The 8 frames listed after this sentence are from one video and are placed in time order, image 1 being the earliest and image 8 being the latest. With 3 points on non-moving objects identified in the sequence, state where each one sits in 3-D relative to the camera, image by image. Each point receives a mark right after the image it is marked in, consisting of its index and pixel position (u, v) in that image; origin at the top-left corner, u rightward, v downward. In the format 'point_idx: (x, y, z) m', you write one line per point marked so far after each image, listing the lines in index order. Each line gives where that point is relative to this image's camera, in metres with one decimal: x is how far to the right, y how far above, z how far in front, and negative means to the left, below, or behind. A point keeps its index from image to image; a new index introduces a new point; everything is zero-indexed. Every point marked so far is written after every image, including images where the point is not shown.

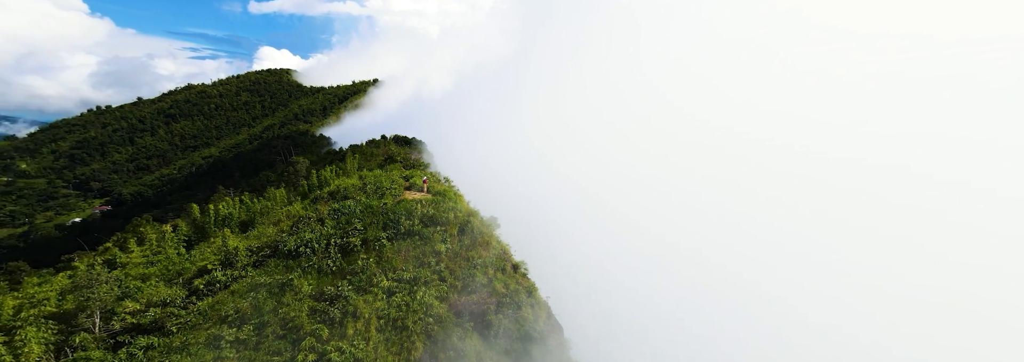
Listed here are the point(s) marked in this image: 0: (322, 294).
0: (-10.4, -6.2, +18.6) m
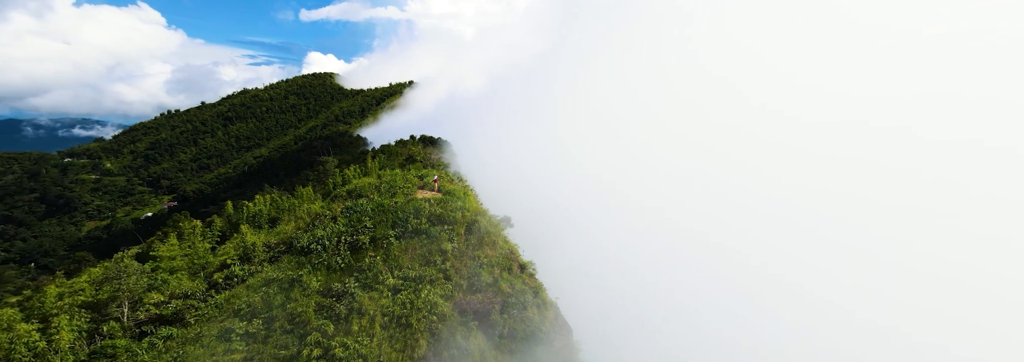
0: (-10.2, -6.1, +19.0) m
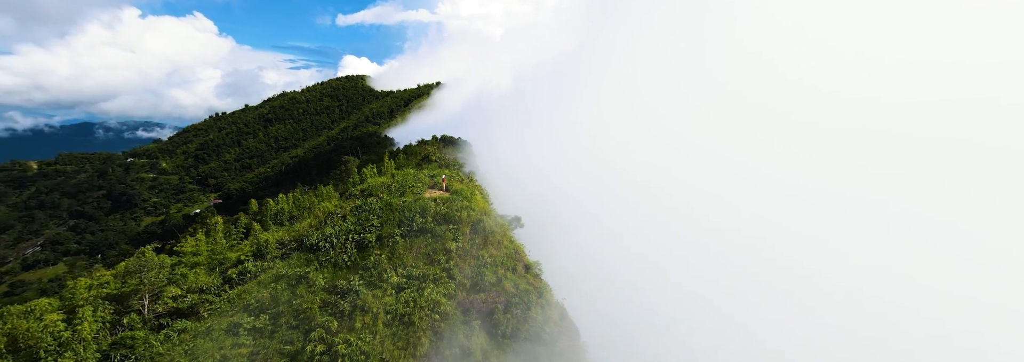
0: (-10.1, -6.1, +19.4) m
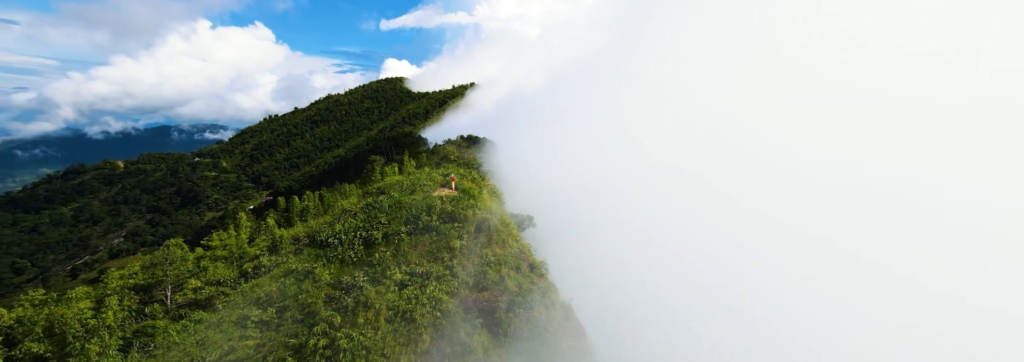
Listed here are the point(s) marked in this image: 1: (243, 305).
0: (-10.0, -5.9, +19.8) m
1: (-15.7, -7.2, +19.9) m
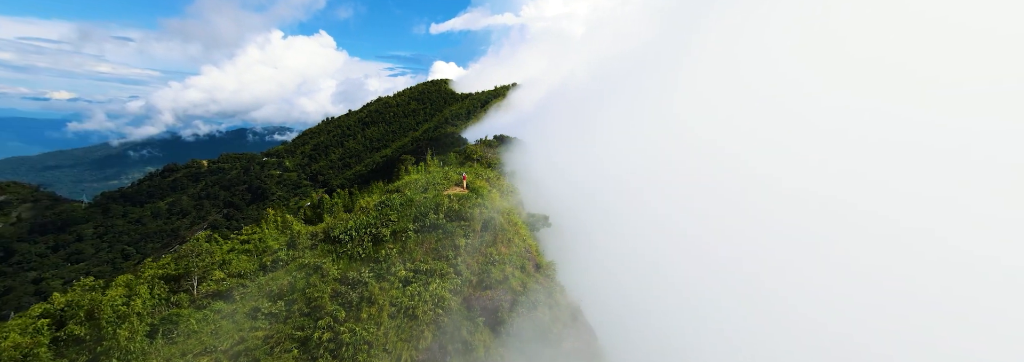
0: (-9.8, -5.8, +20.3) m
1: (-15.5, -7.0, +20.7) m
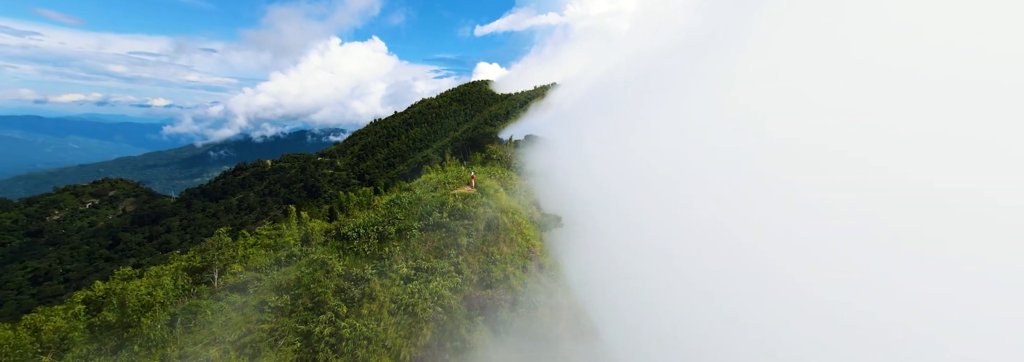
0: (-9.8, -5.7, +20.8) m
1: (-15.5, -6.9, +21.6) m
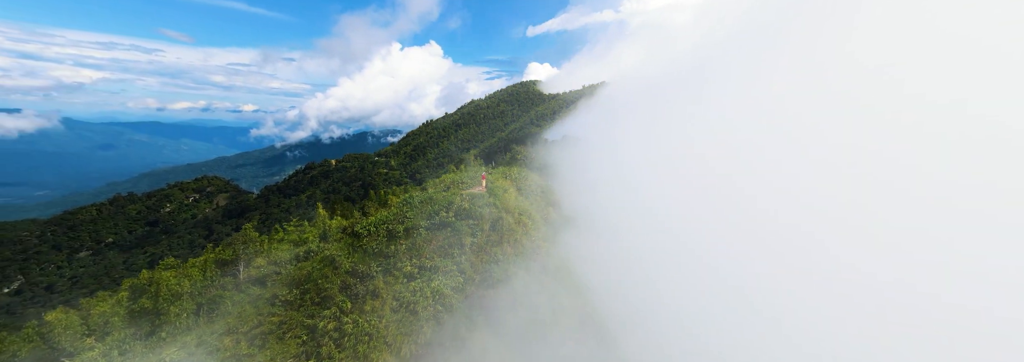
0: (-9.7, -5.7, +21.4) m
1: (-15.3, -6.8, +22.6) m
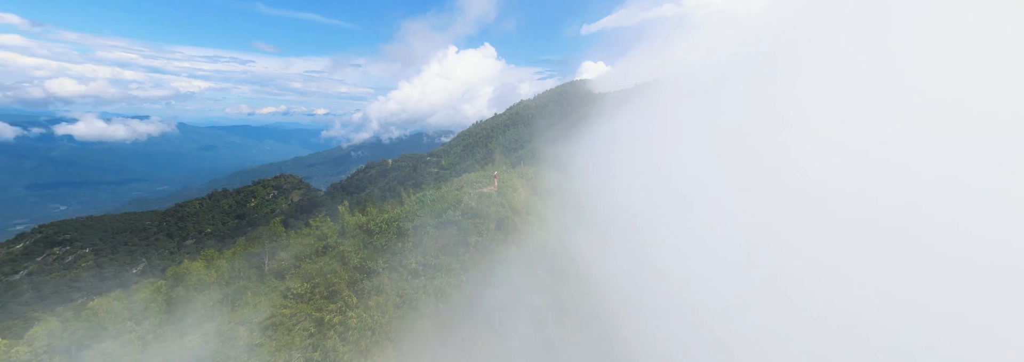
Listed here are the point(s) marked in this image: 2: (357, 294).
0: (-9.5, -5.6, +22.1) m
1: (-15.0, -6.7, +23.7) m
2: (-9.1, -6.6, +19.9) m
